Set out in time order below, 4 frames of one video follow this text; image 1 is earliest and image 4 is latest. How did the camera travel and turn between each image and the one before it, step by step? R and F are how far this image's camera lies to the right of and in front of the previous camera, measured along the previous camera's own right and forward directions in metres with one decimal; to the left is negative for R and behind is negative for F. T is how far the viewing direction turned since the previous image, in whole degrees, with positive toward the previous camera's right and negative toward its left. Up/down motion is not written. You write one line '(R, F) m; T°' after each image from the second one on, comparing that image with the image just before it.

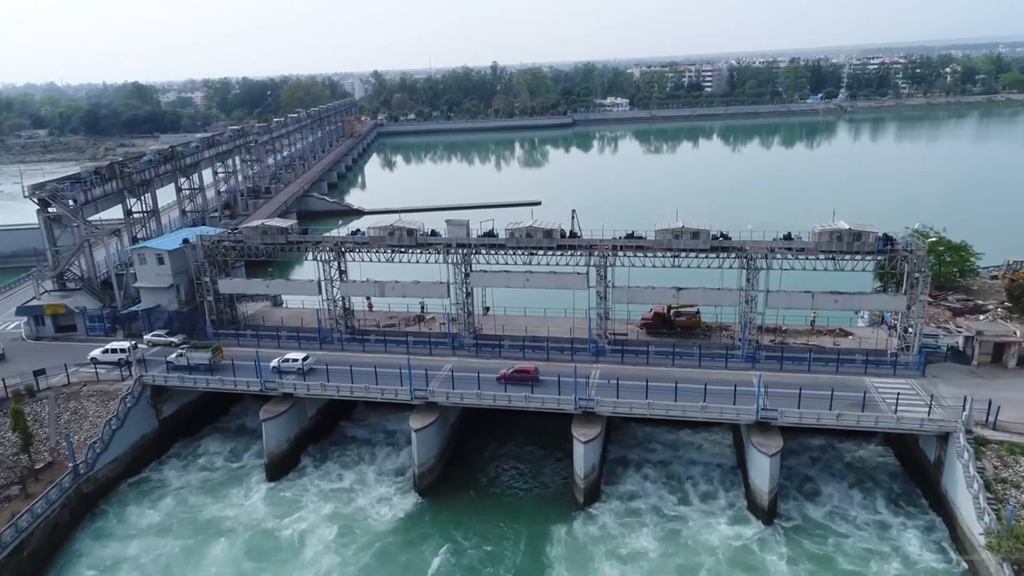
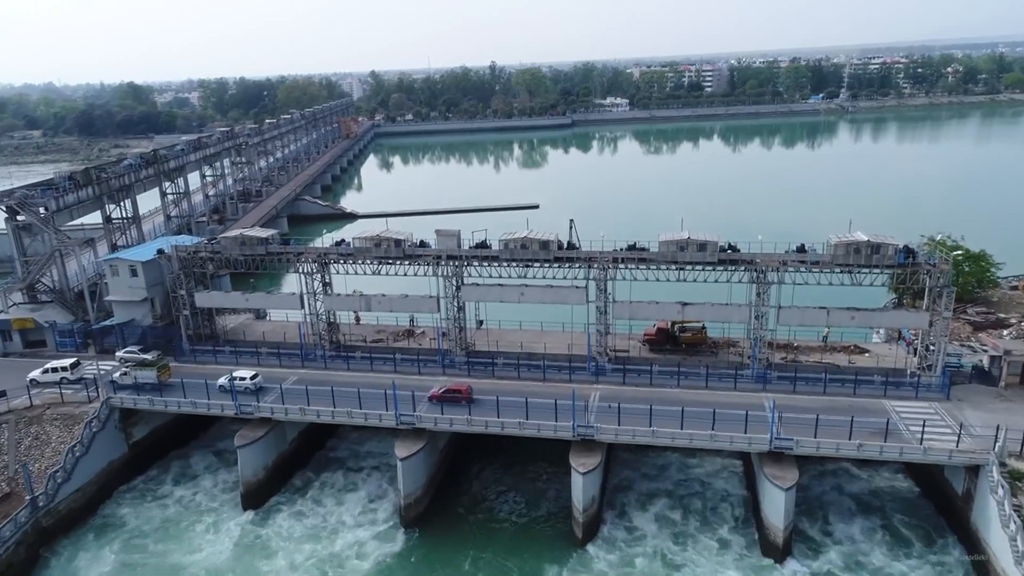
(+0.1, +2.0) m; 0°
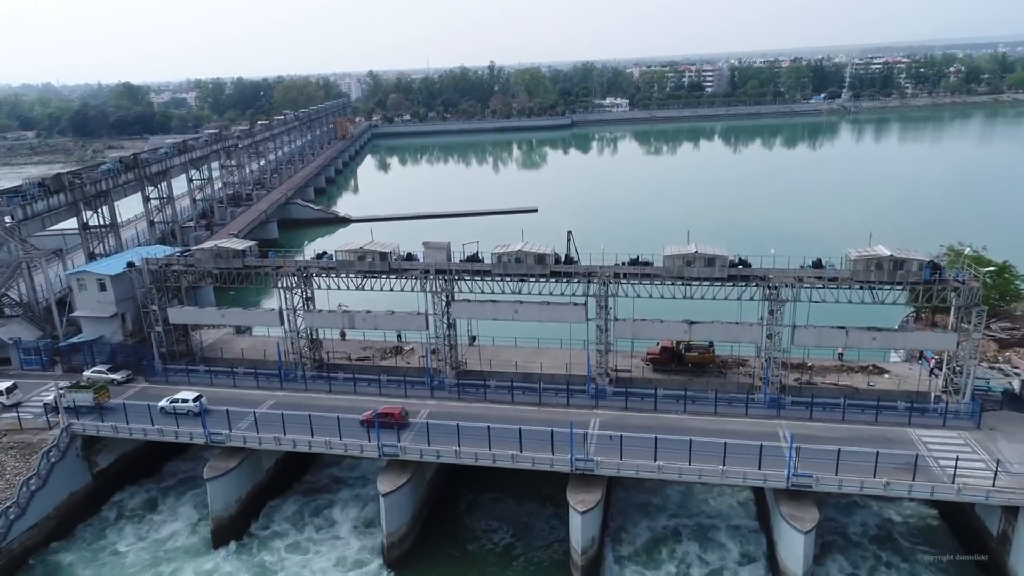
(+0.1, +2.1) m; 0°
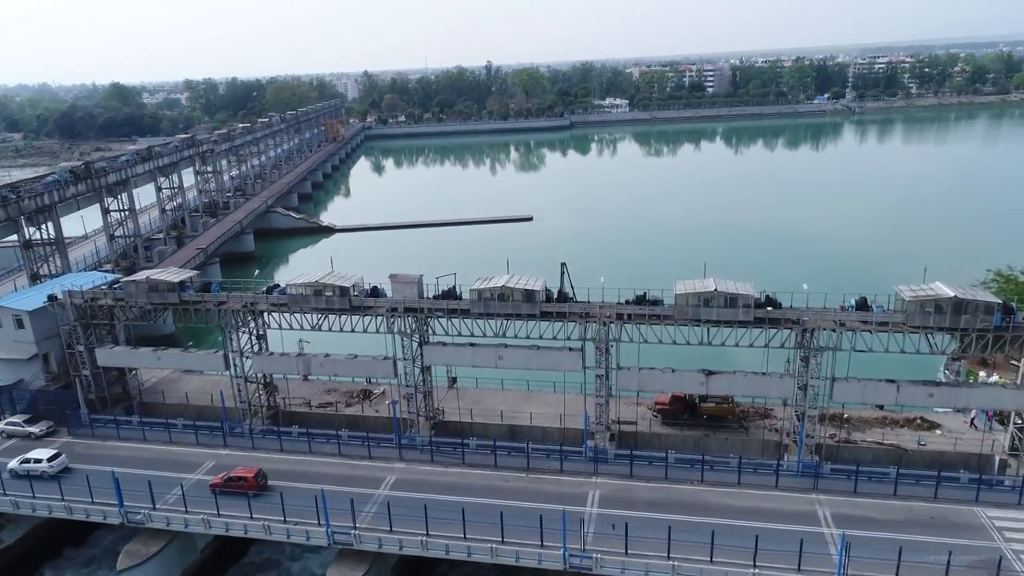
(+0.3, +4.5) m; 0°
